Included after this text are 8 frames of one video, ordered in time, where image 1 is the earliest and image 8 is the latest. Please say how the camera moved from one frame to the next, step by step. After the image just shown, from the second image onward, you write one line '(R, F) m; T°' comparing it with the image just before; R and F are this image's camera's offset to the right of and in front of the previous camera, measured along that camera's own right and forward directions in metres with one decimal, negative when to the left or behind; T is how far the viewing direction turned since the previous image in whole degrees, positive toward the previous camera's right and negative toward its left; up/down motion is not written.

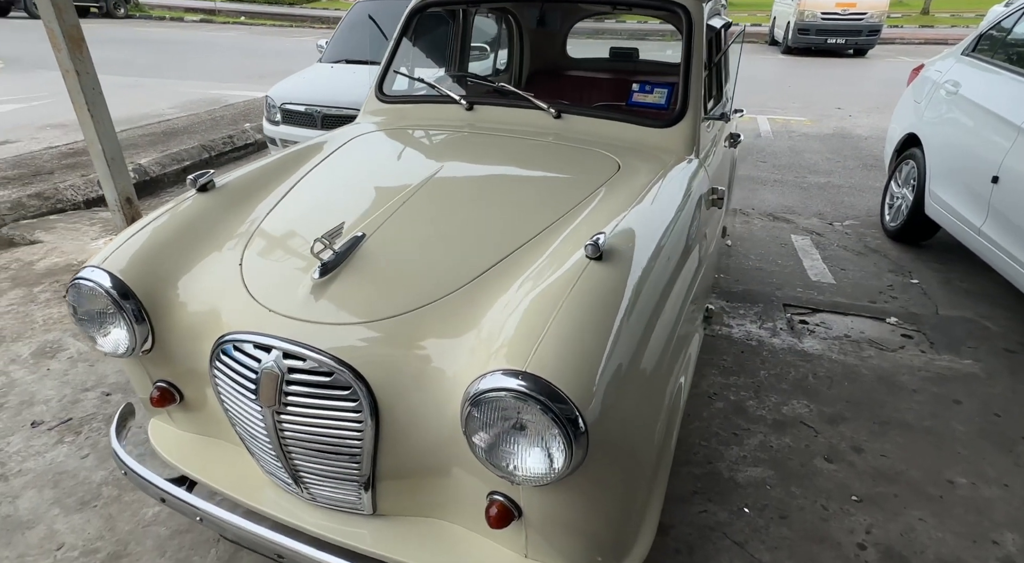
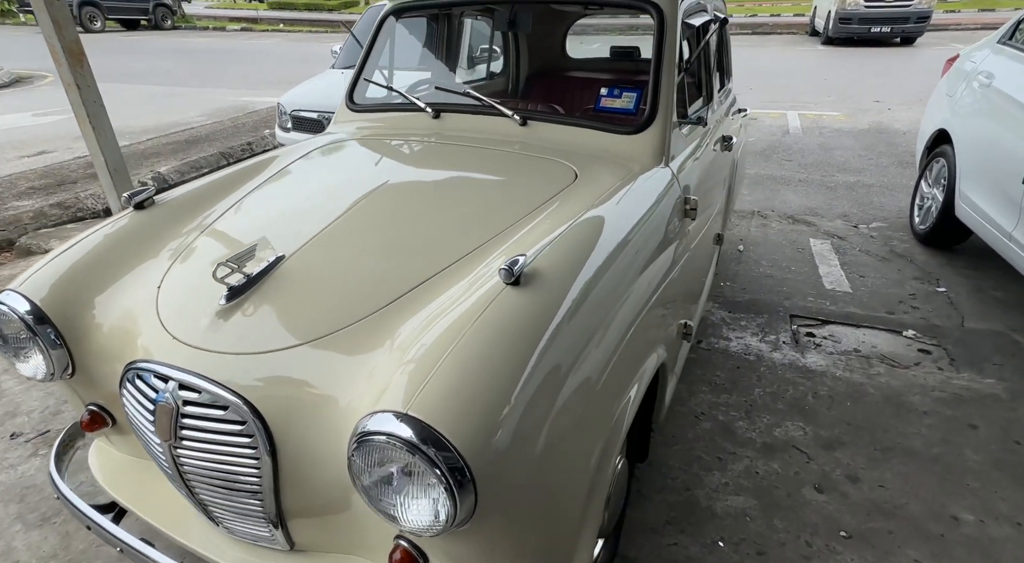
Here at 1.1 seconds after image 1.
(+0.3, +0.1) m; -4°
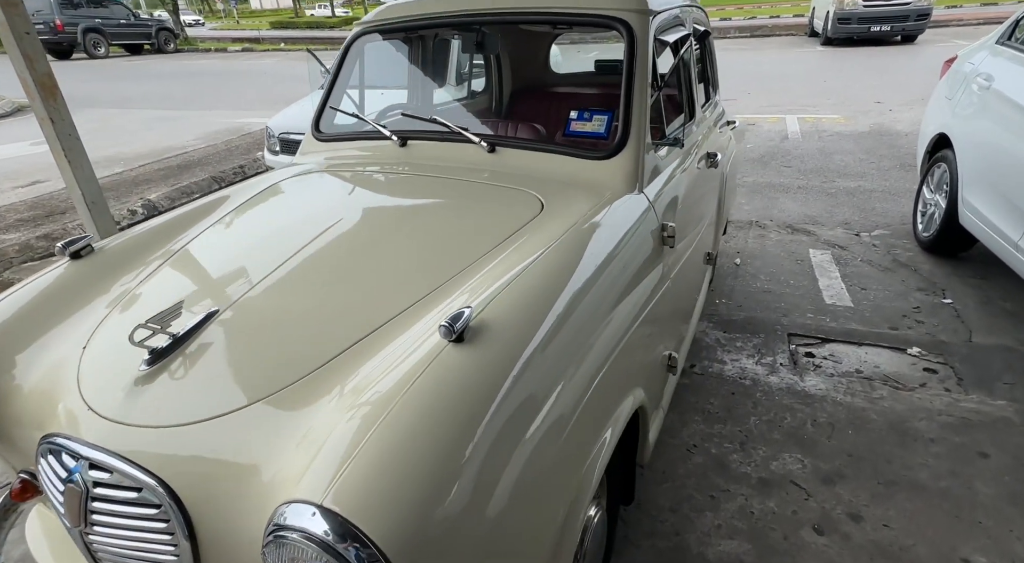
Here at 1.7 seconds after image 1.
(+0.1, +0.1) m; -1°
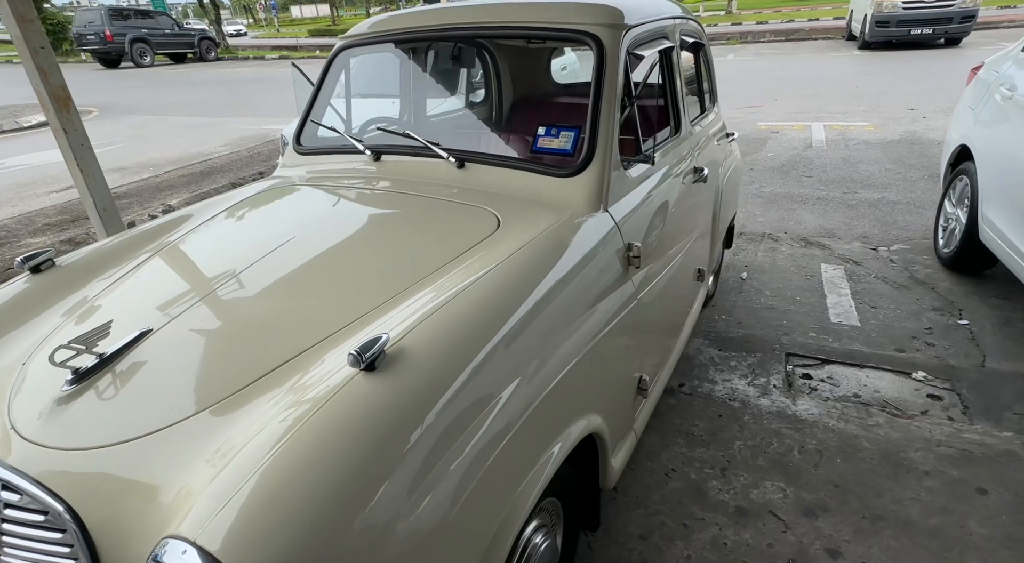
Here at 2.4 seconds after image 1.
(+0.2, 0.0) m; -3°
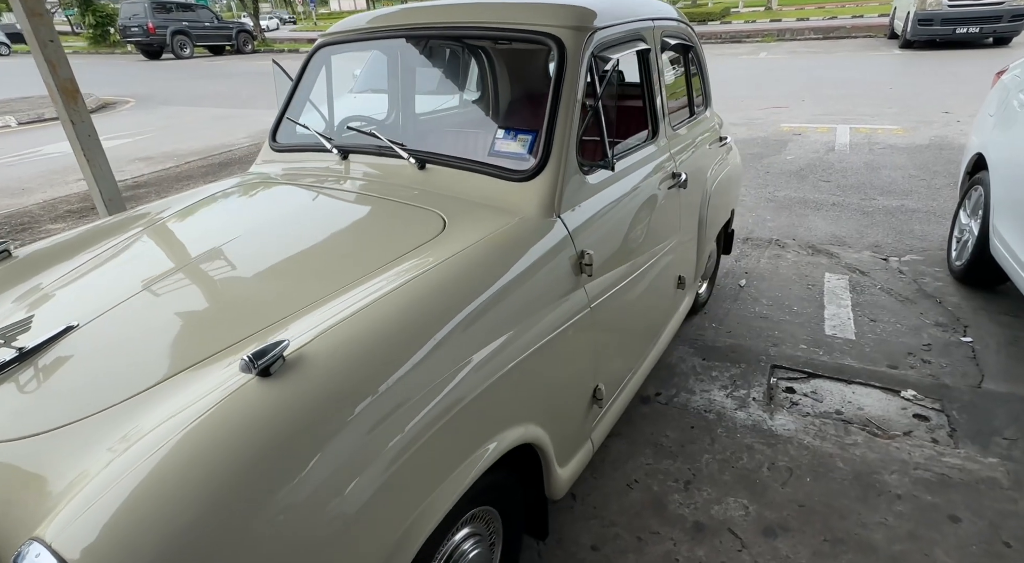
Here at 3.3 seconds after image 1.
(+0.3, 0.0) m; -3°
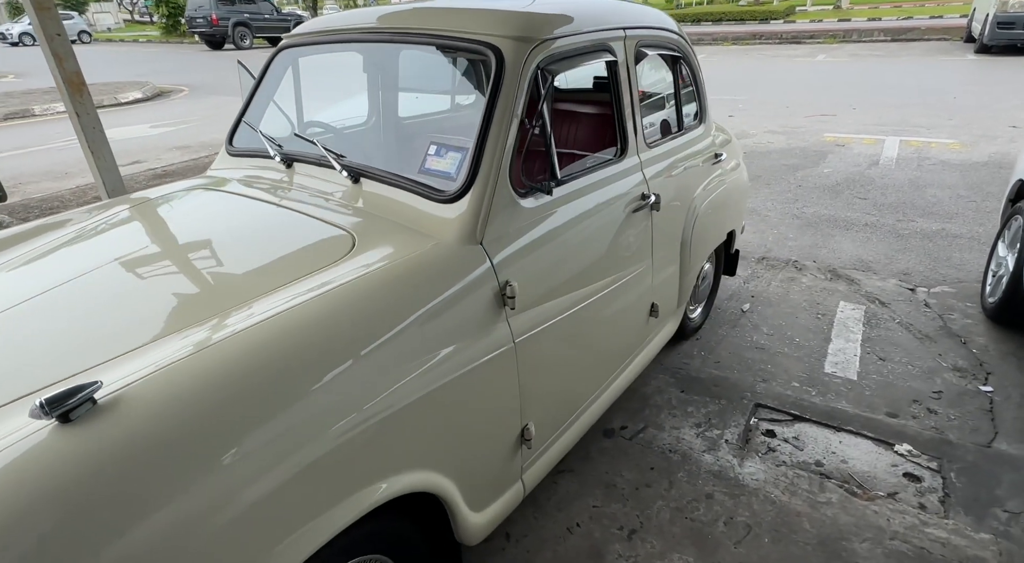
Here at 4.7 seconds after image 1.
(+0.4, +0.1) m; -5°
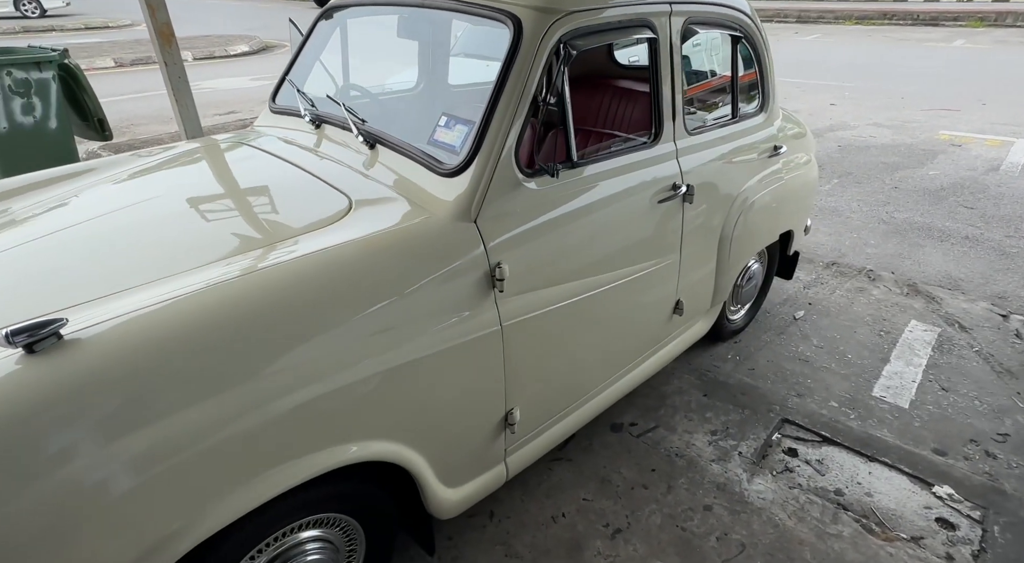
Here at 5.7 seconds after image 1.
(+0.3, +0.1) m; -8°
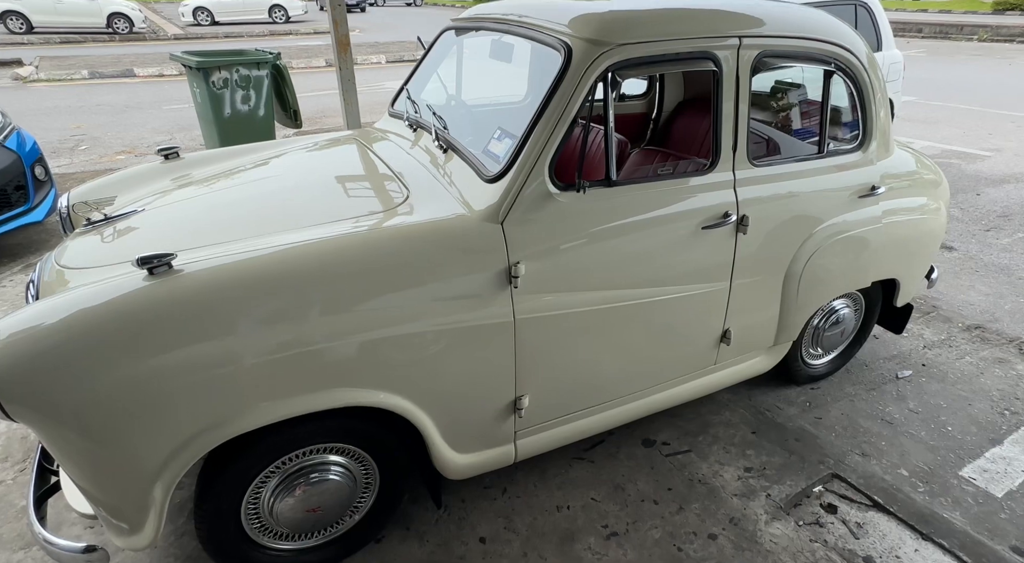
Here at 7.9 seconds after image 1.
(+0.5, -0.1) m; -16°
